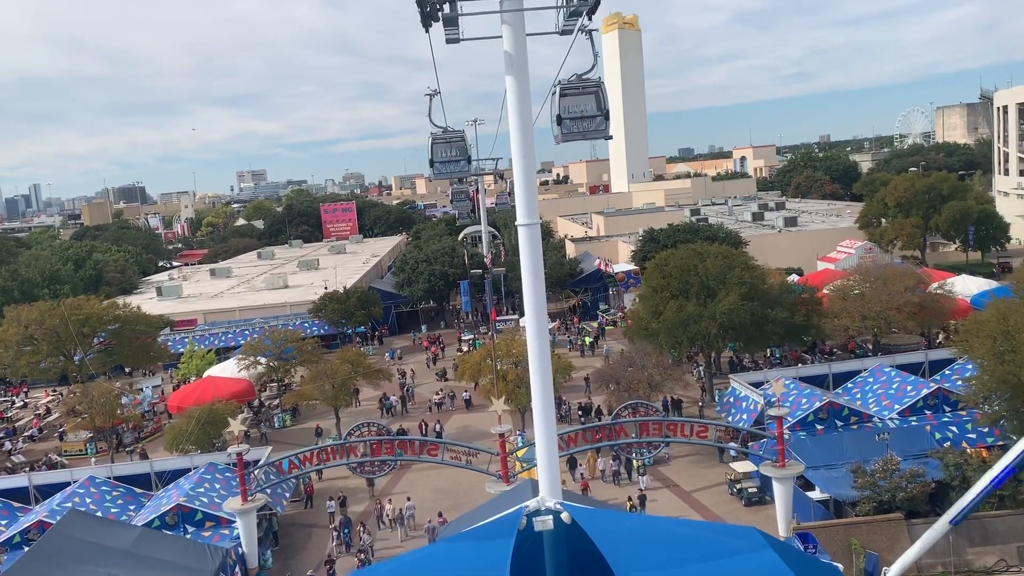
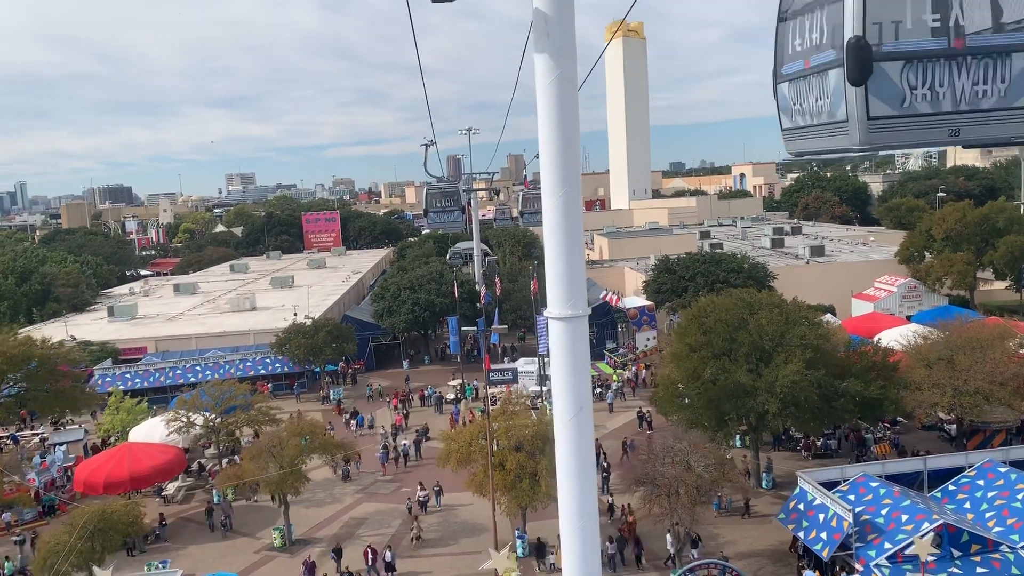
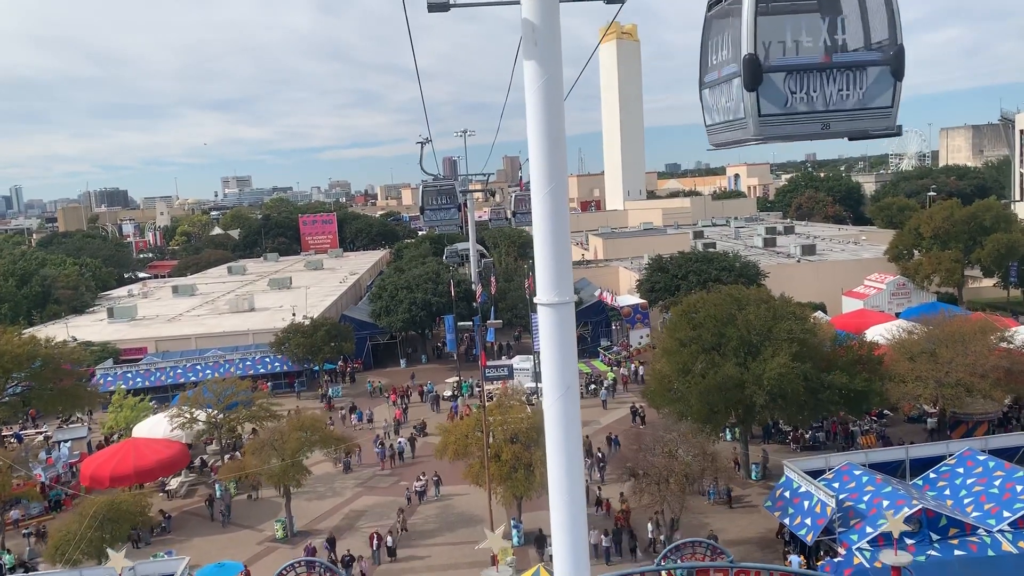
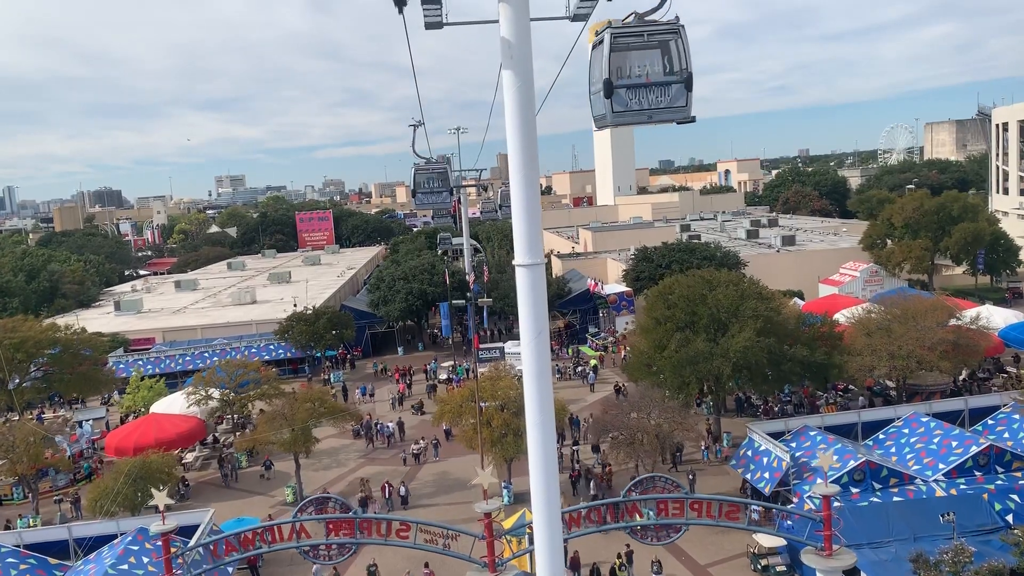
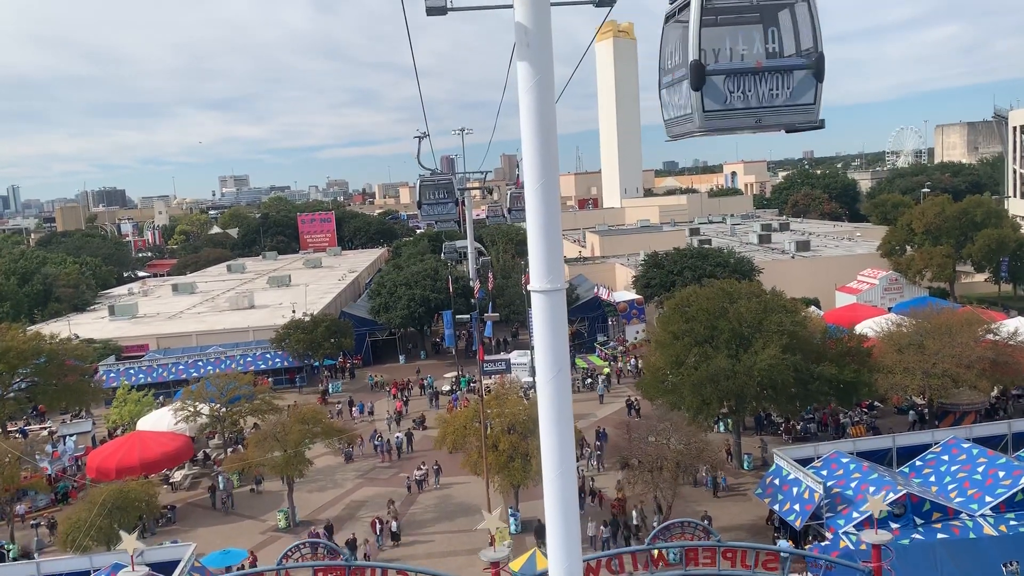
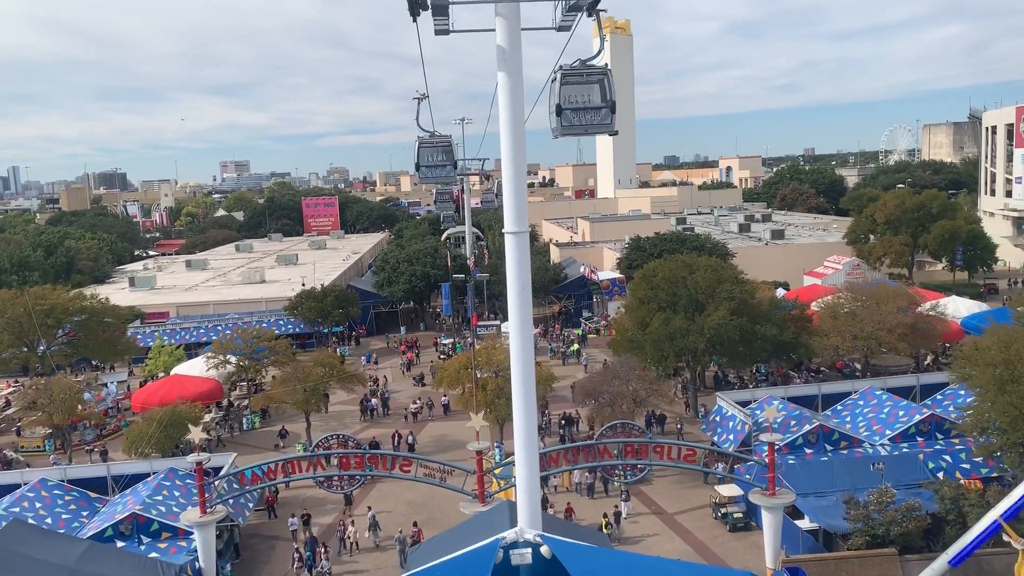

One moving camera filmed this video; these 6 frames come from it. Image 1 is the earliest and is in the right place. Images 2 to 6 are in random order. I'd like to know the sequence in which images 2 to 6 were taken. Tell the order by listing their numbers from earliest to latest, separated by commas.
6, 4, 5, 3, 2
